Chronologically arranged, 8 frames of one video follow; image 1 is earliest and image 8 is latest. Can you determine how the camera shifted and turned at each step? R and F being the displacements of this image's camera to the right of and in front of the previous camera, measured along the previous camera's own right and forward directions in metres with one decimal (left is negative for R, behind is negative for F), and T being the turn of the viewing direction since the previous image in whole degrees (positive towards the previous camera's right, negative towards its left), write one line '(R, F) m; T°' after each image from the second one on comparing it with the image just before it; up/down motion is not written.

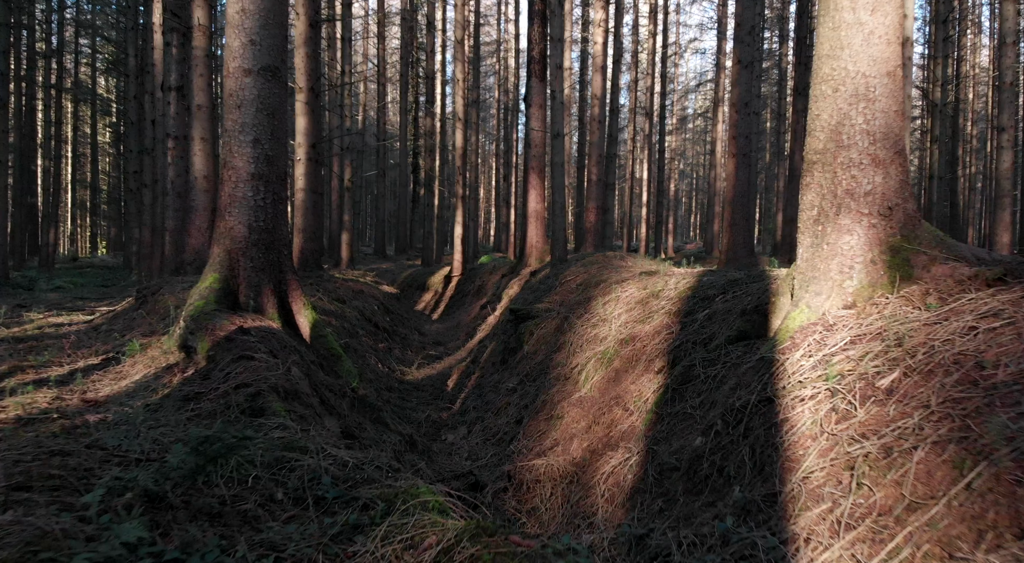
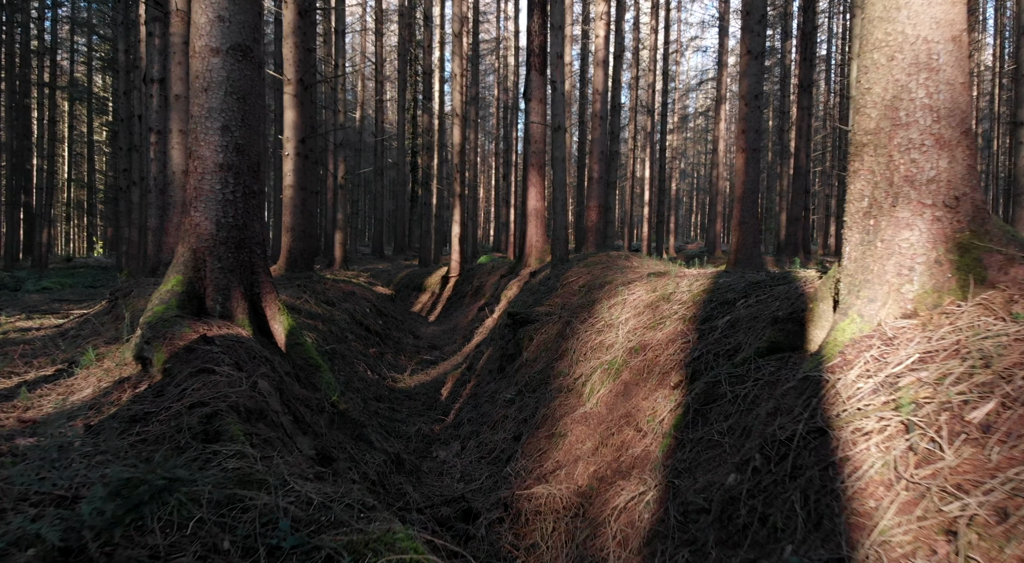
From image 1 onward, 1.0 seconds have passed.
(0.0, +0.8) m; 0°
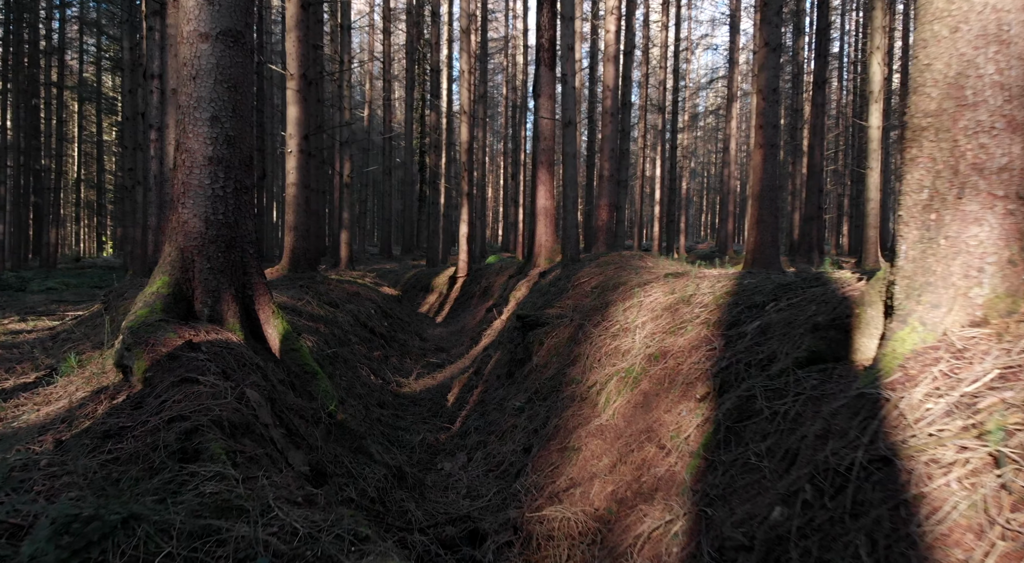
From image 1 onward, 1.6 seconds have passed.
(0.0, +0.5) m; -1°
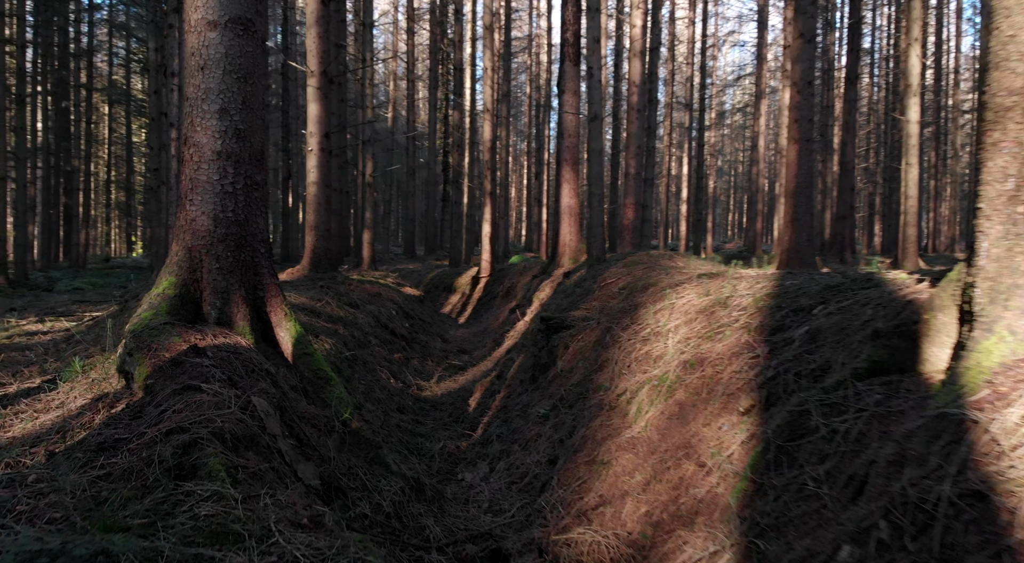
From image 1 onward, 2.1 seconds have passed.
(0.0, +0.4) m; -2°
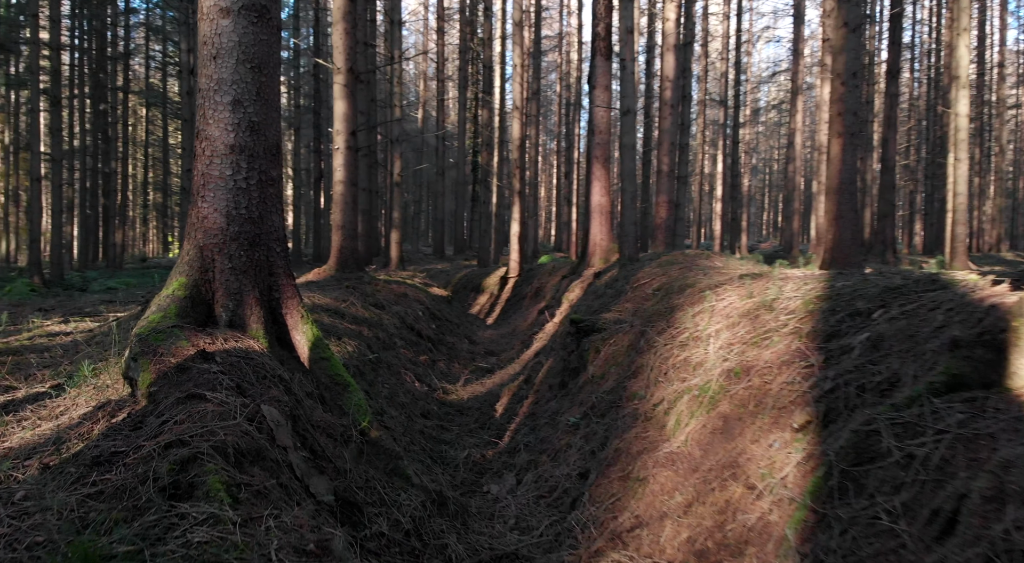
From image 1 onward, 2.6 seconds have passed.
(0.0, +0.4) m; -2°
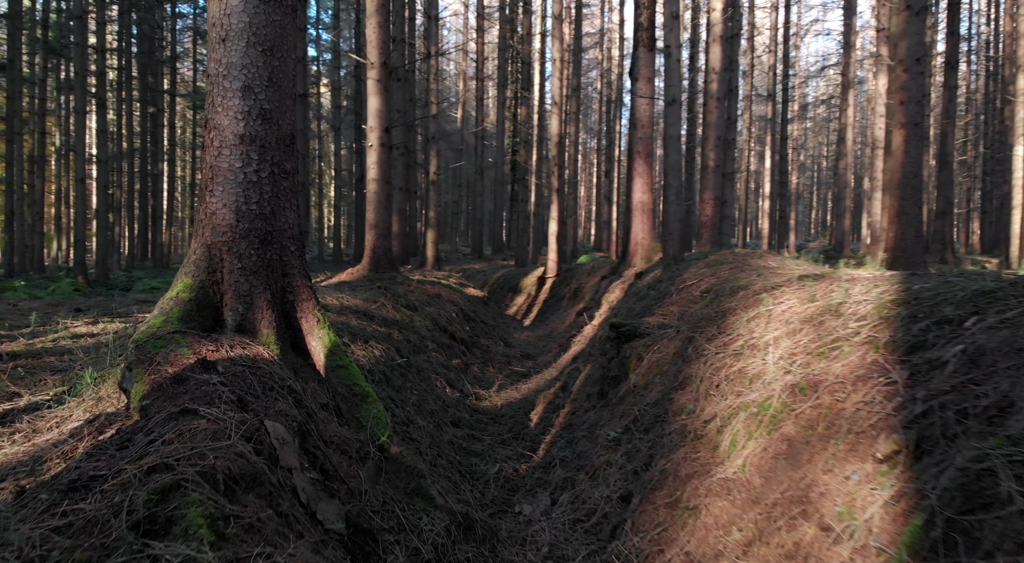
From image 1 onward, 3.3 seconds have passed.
(0.0, +0.6) m; -3°
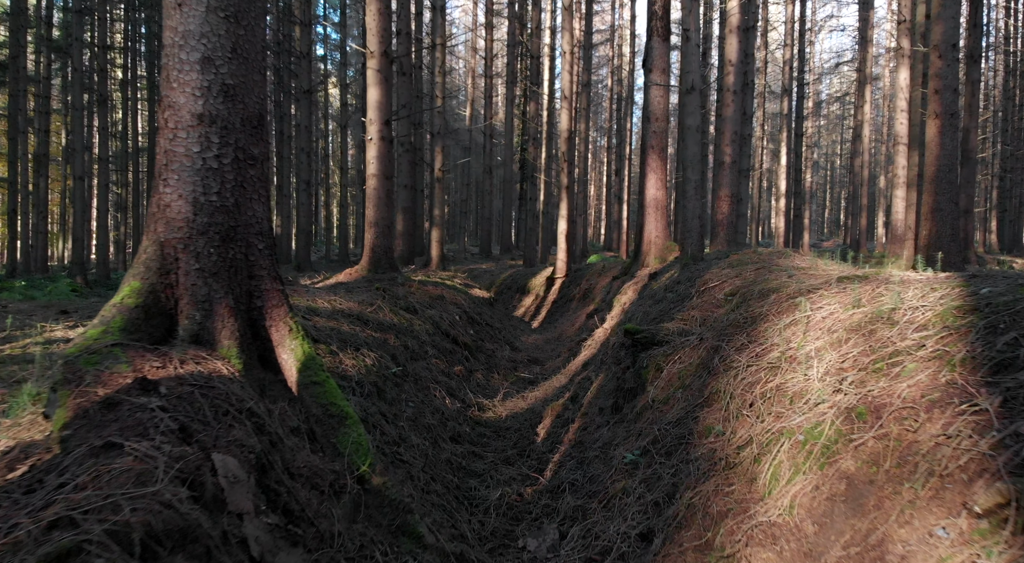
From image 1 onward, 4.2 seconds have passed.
(0.0, +0.8) m; -1°
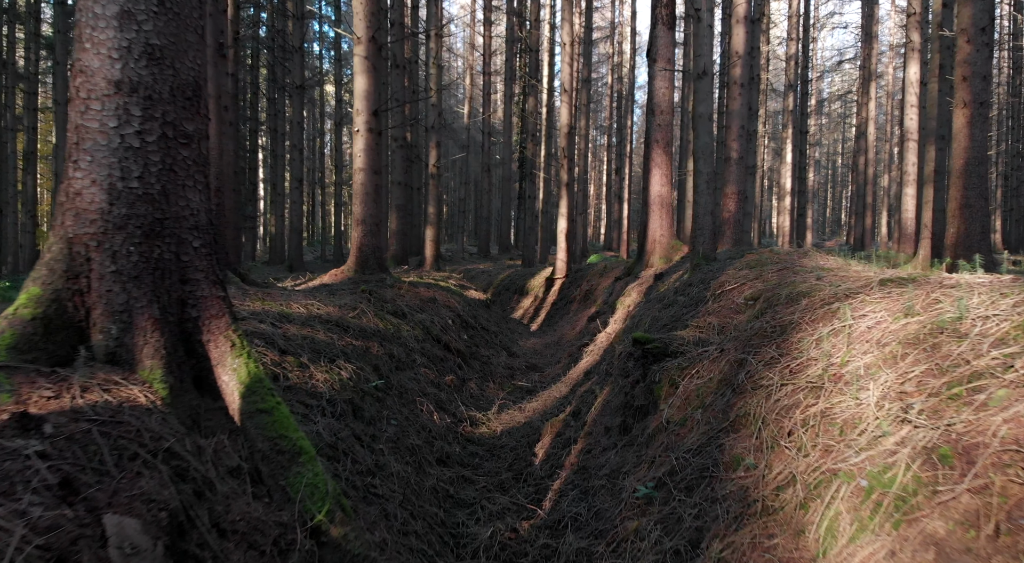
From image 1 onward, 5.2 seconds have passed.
(0.0, +1.0) m; 0°
